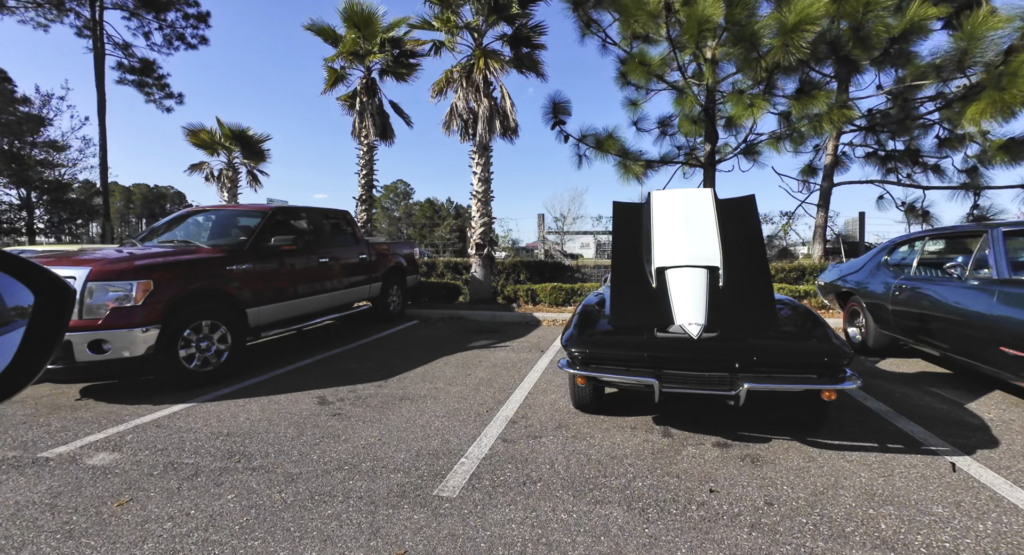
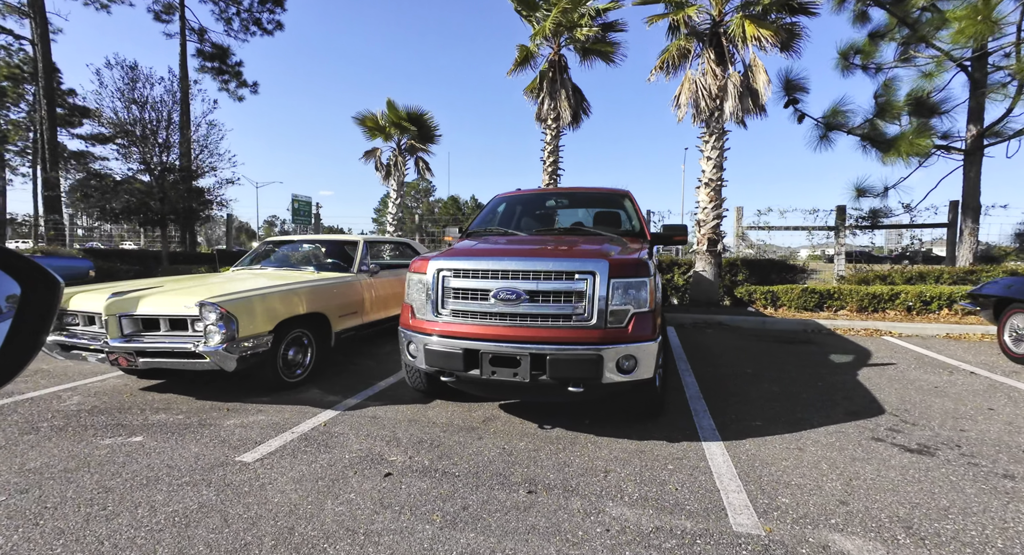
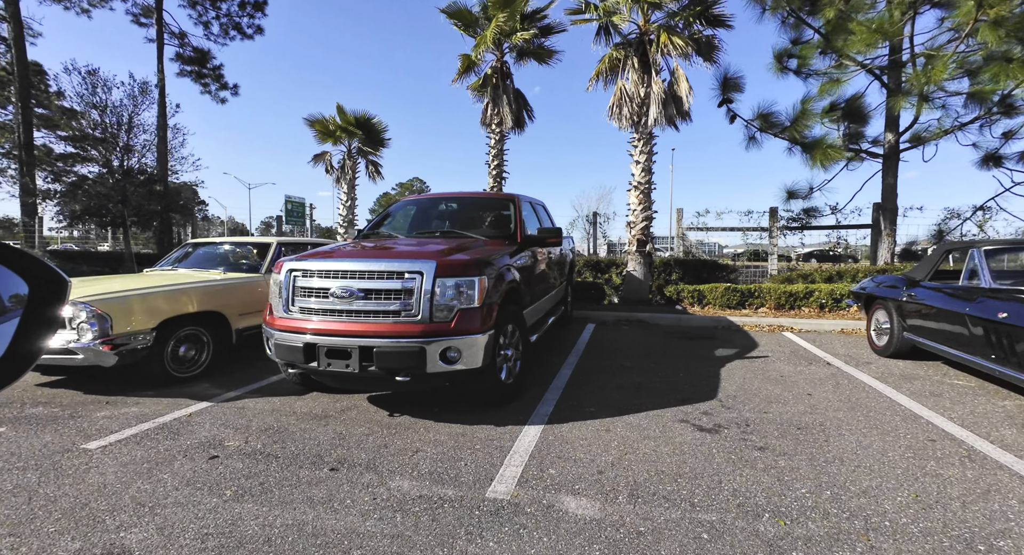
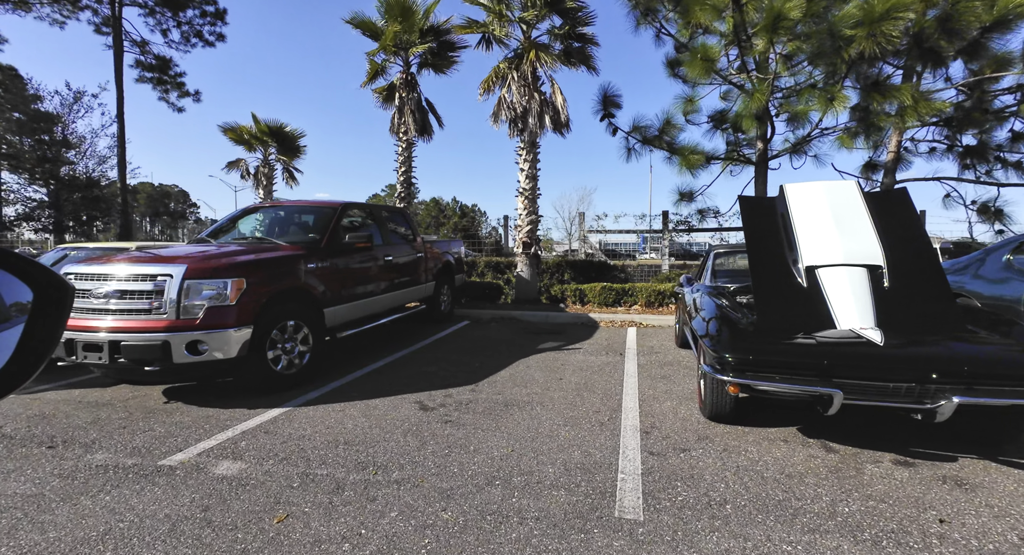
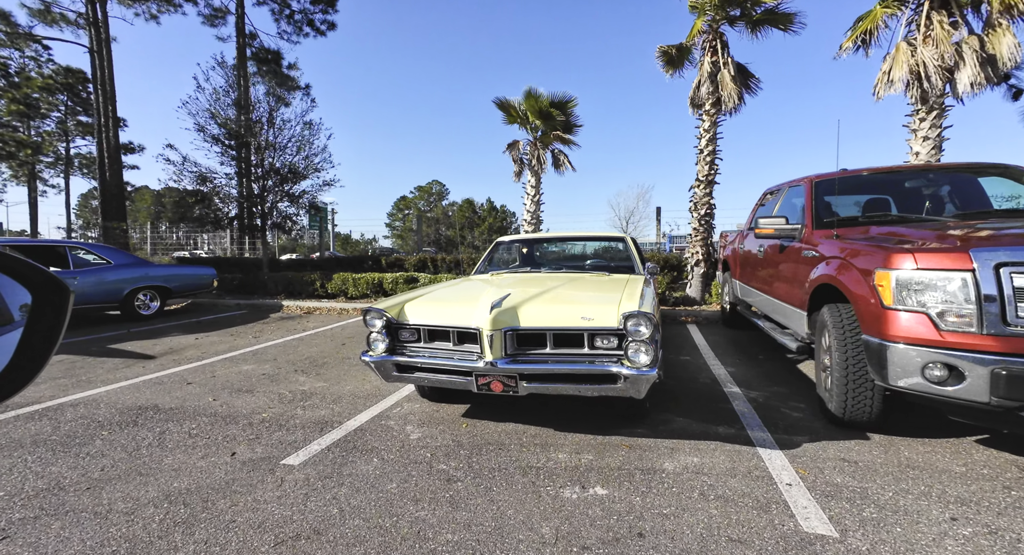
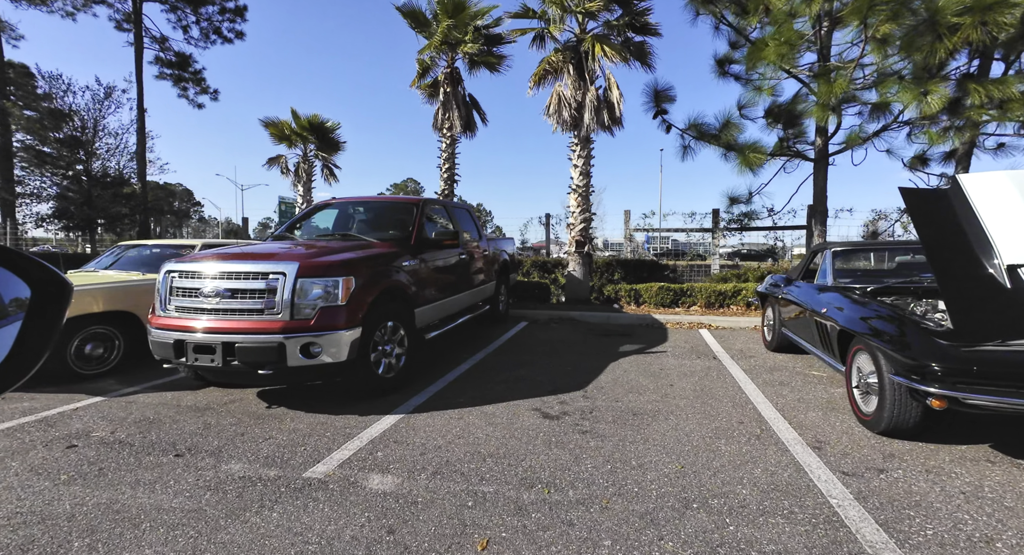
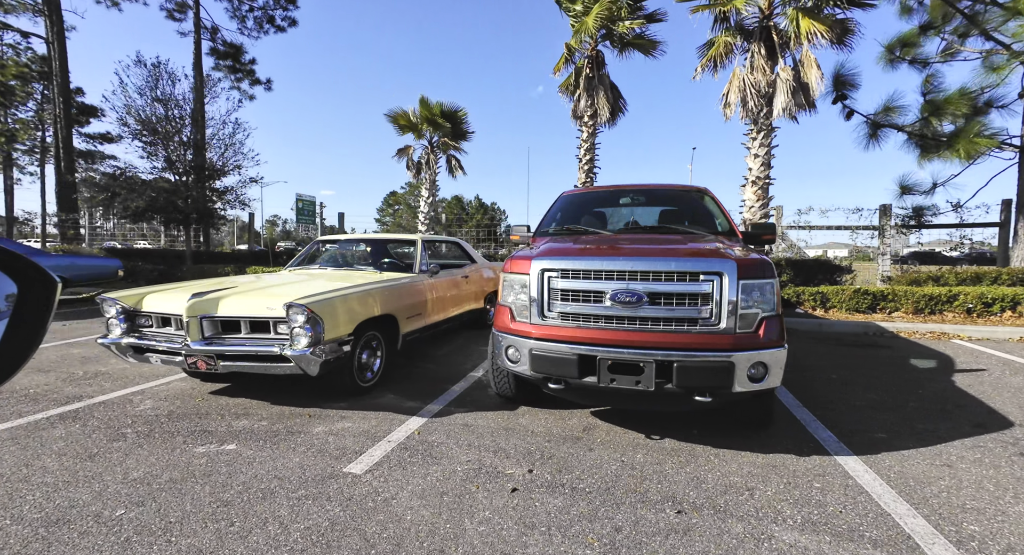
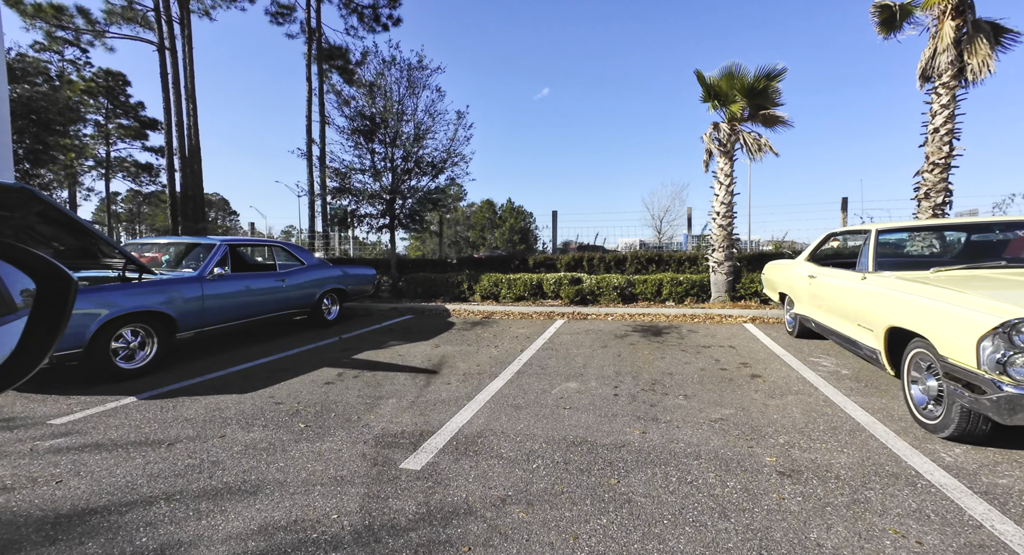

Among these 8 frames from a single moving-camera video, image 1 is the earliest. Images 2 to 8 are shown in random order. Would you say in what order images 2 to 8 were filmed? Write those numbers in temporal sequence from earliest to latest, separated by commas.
4, 6, 3, 2, 7, 5, 8
